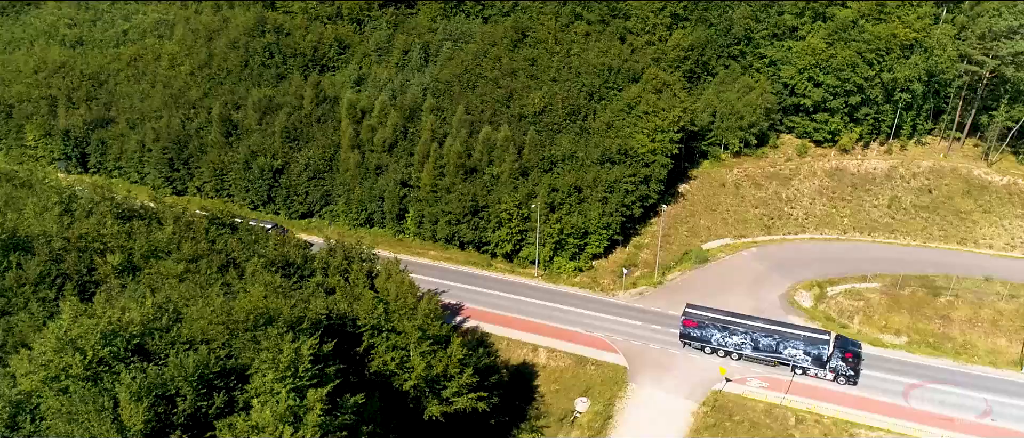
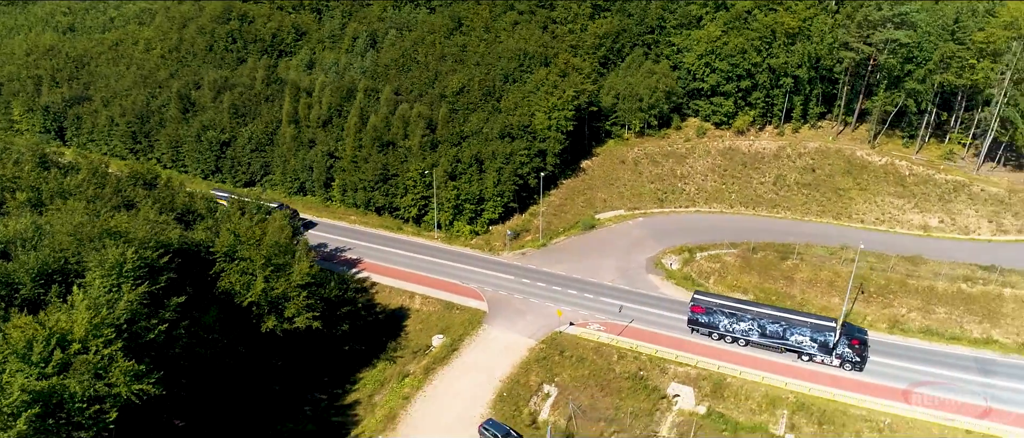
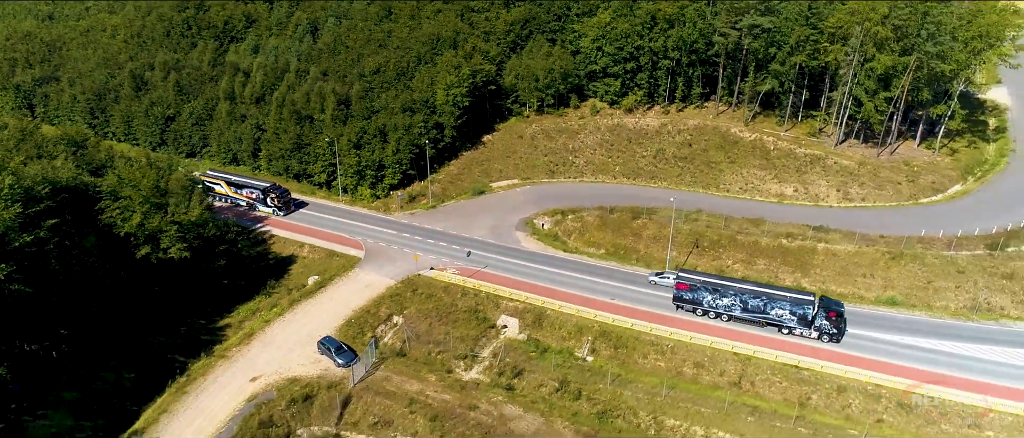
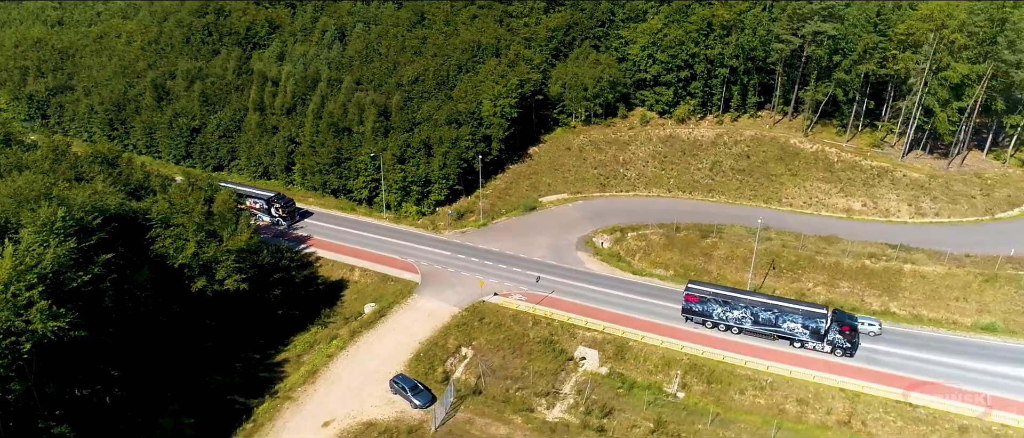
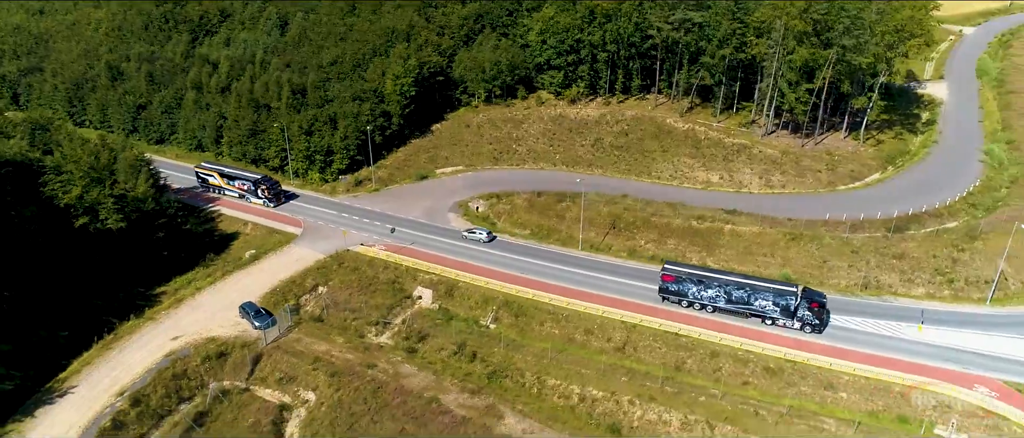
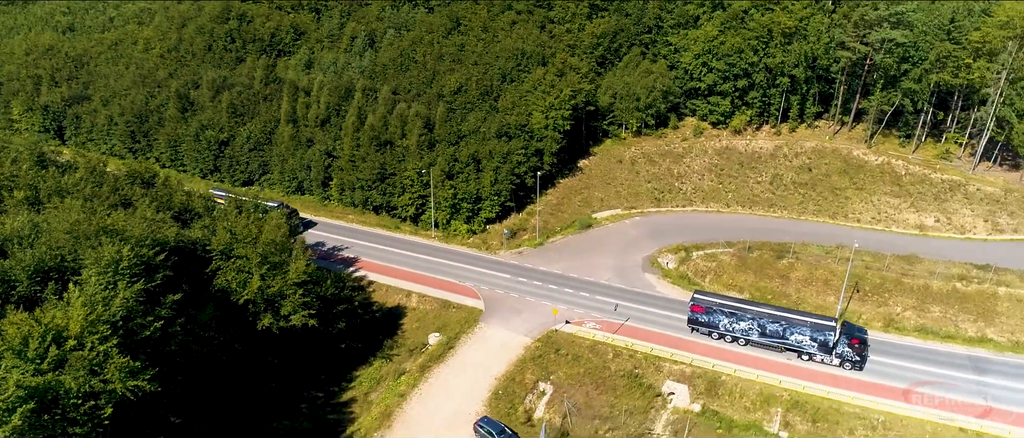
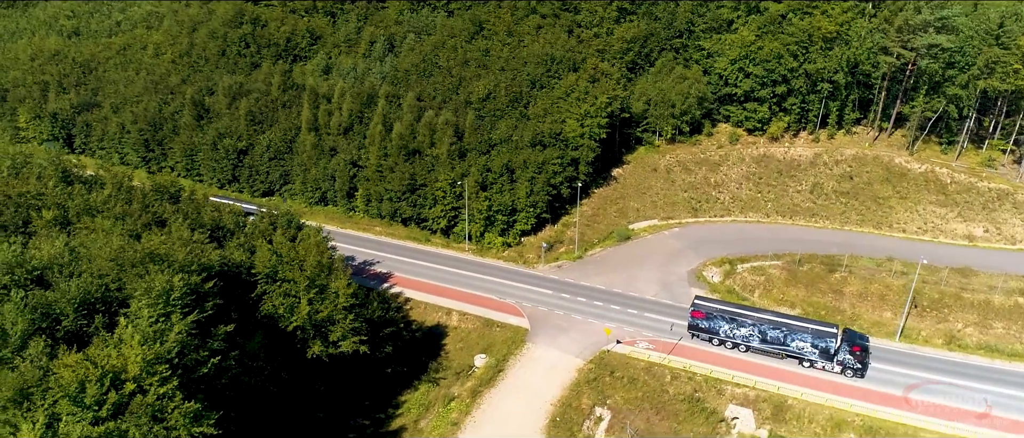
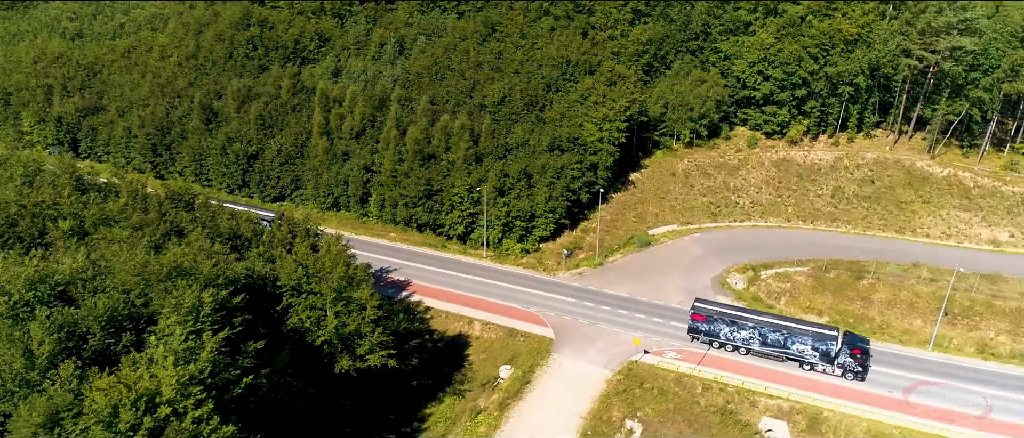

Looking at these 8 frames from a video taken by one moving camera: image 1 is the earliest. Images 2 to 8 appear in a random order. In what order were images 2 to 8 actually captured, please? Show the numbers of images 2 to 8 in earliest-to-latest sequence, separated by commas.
8, 2, 7, 6, 4, 3, 5
